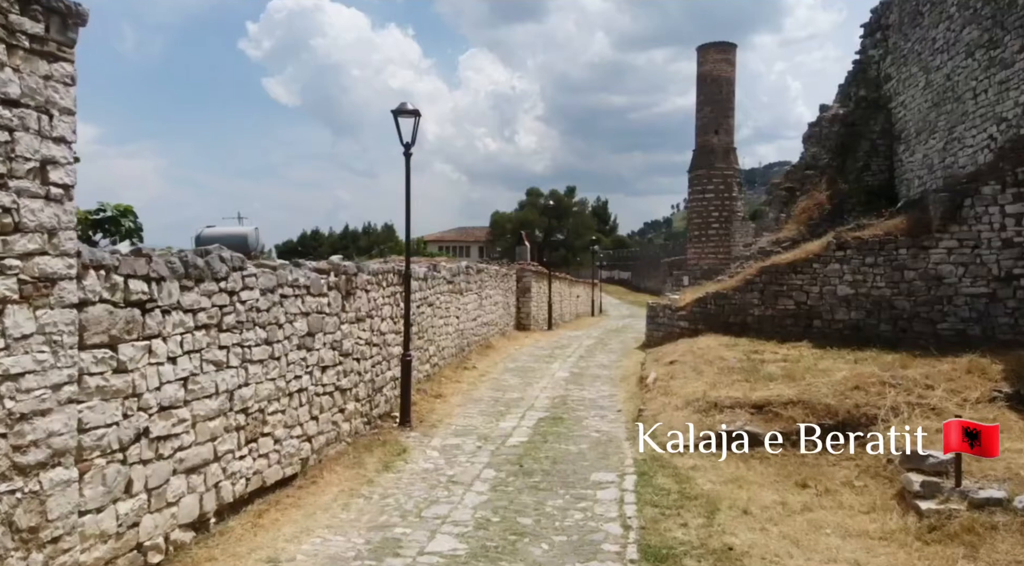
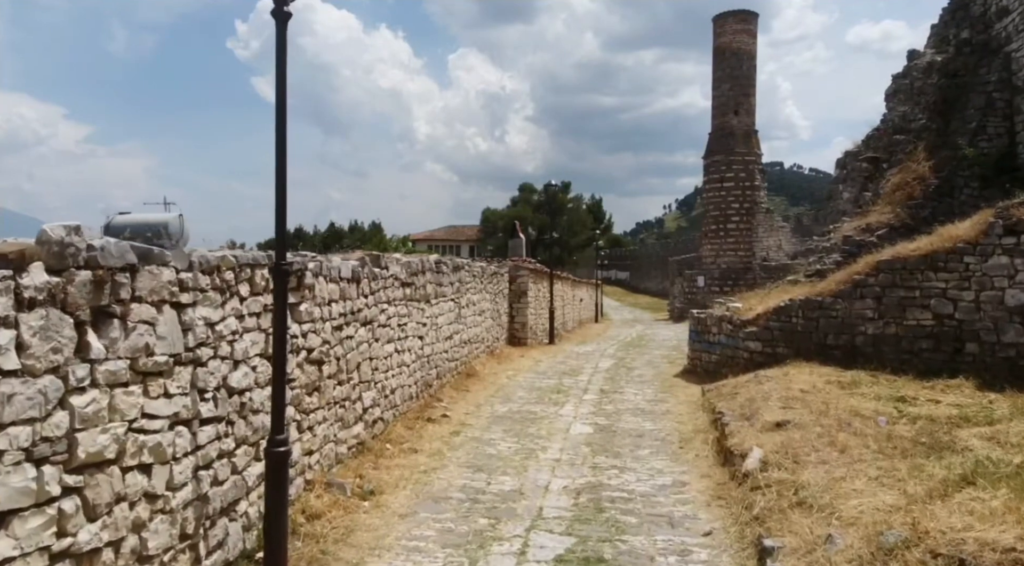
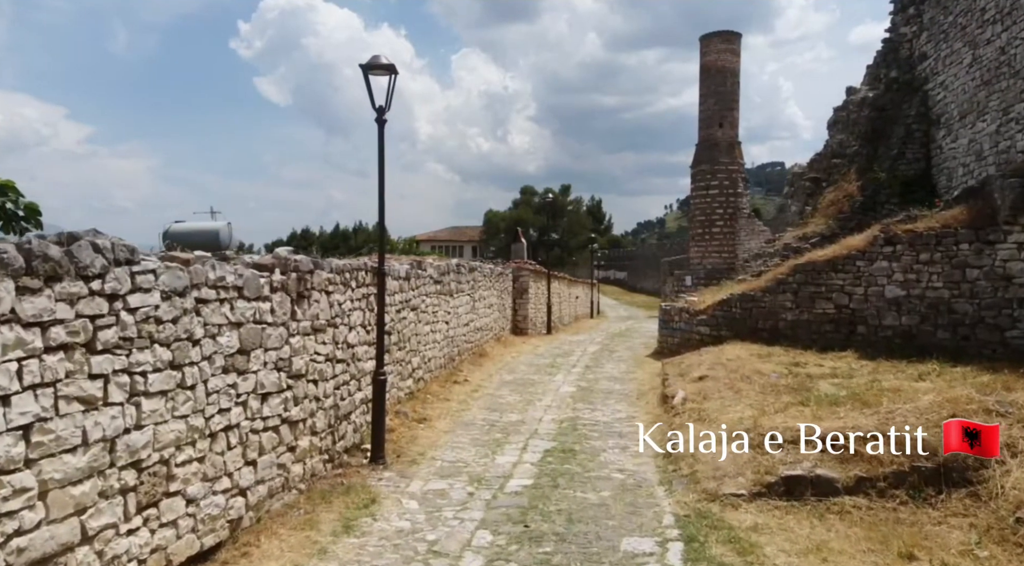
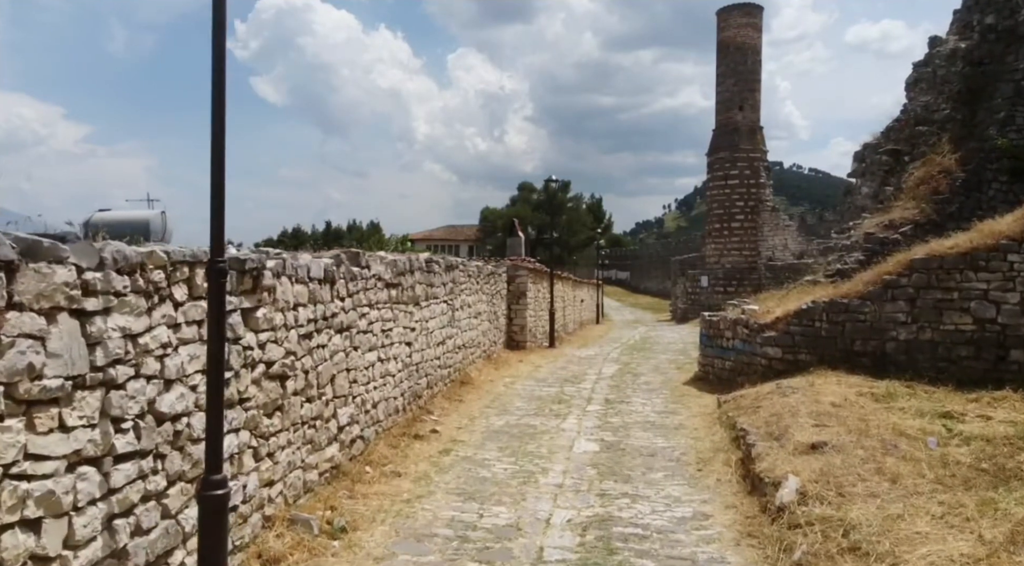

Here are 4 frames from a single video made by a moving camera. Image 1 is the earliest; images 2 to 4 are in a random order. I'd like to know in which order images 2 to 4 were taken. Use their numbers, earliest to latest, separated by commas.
3, 2, 4
